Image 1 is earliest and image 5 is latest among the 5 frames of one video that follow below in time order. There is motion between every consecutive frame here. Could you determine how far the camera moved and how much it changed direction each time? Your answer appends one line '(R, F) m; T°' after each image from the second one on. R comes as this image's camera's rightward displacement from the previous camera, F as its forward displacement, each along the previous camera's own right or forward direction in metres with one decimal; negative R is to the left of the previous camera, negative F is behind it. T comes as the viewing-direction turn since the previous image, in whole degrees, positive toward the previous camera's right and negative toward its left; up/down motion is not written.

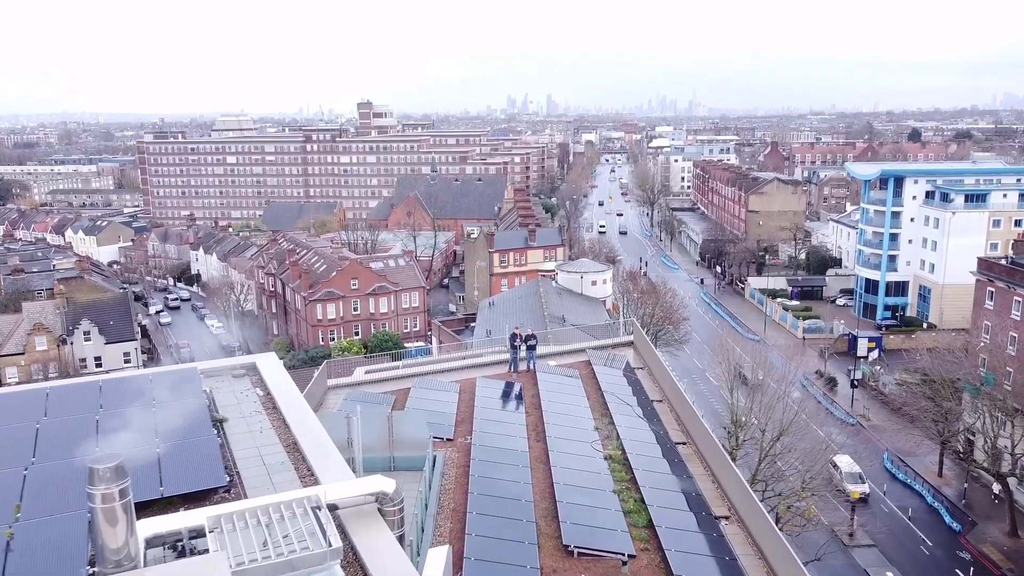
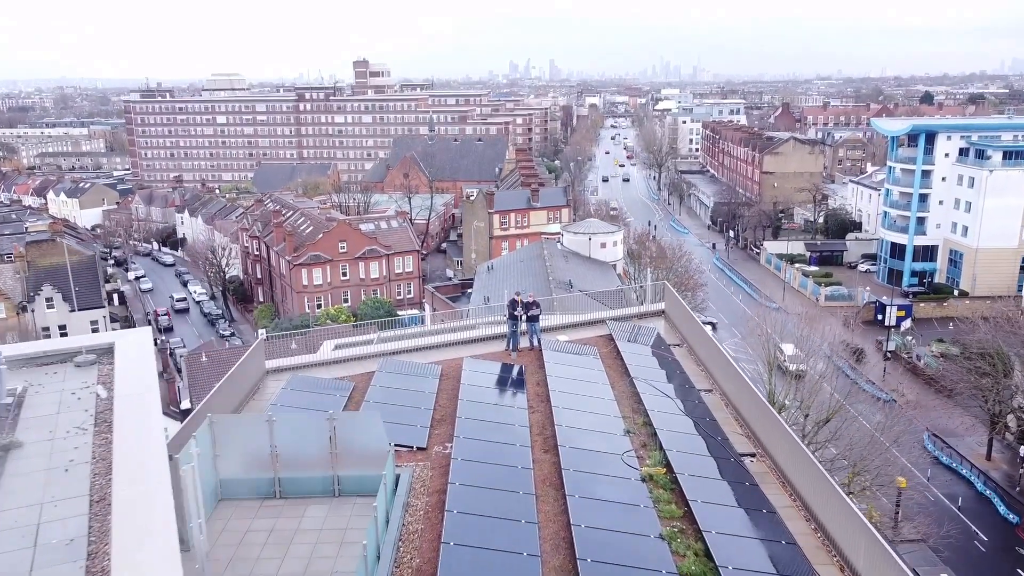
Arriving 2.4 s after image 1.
(0.0, +3.6) m; 0°
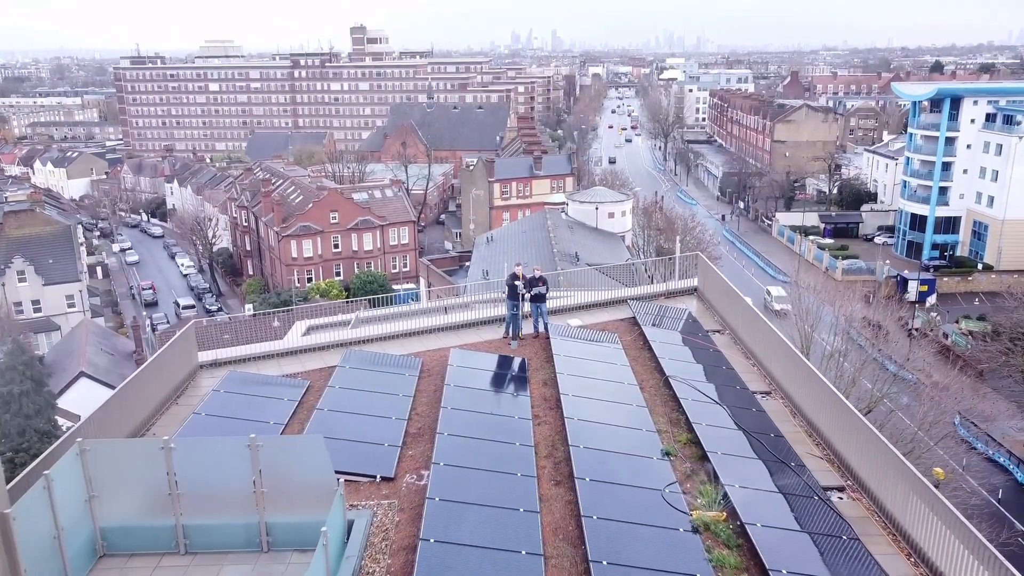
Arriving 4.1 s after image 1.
(0.0, +2.3) m; 0°
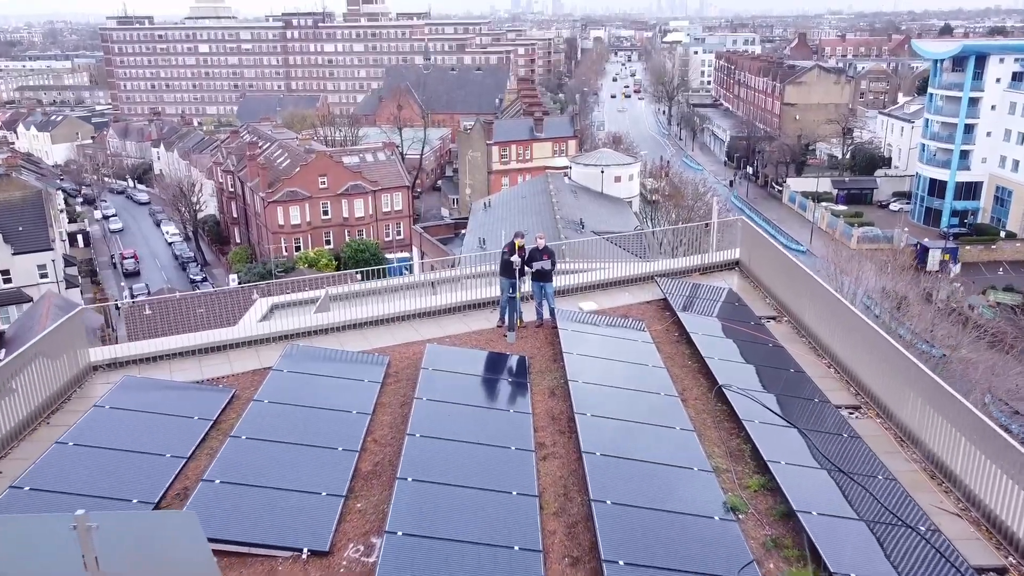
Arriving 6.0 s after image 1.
(0.0, +2.1) m; 0°
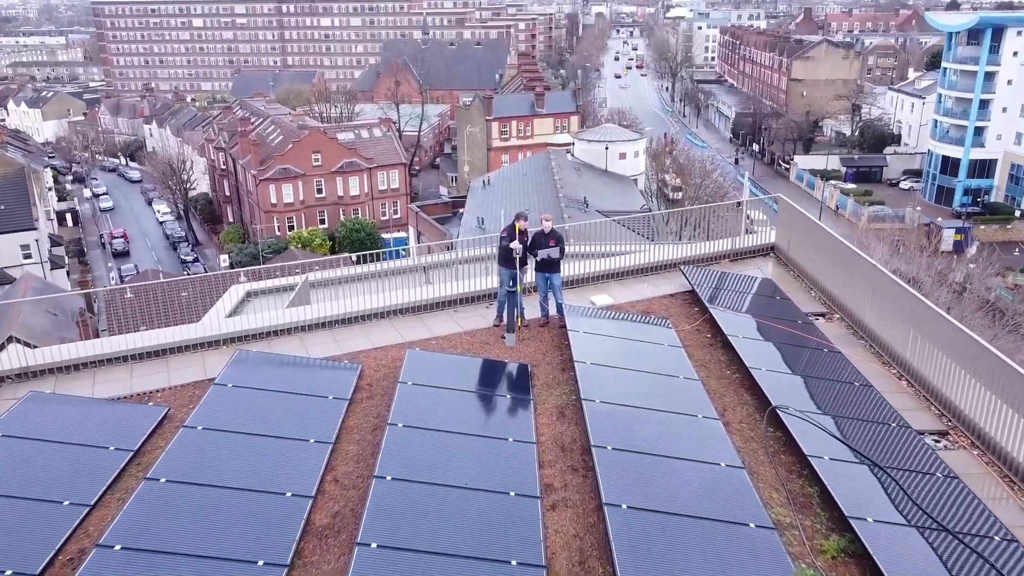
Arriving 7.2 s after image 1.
(0.0, +1.2) m; 0°
